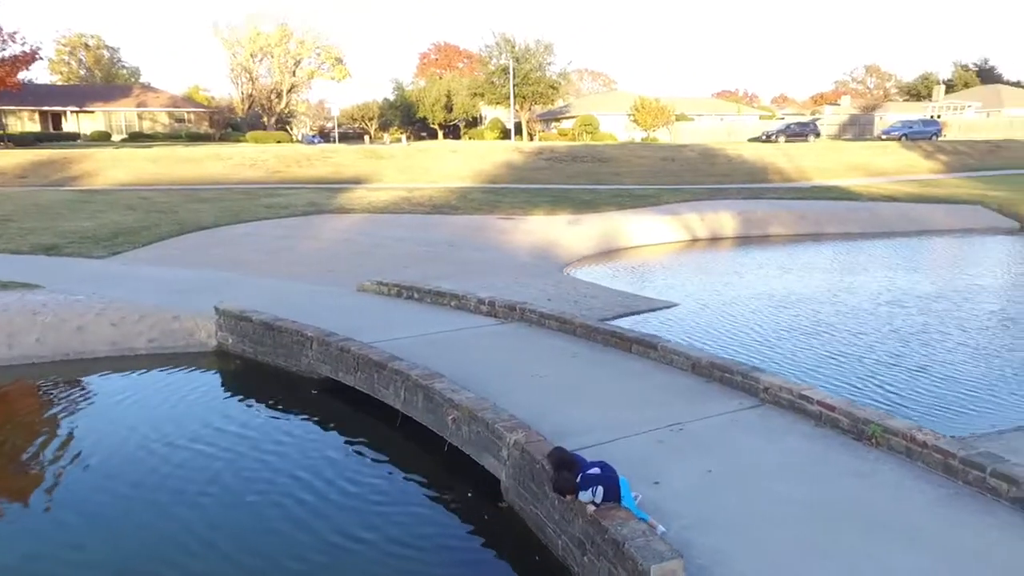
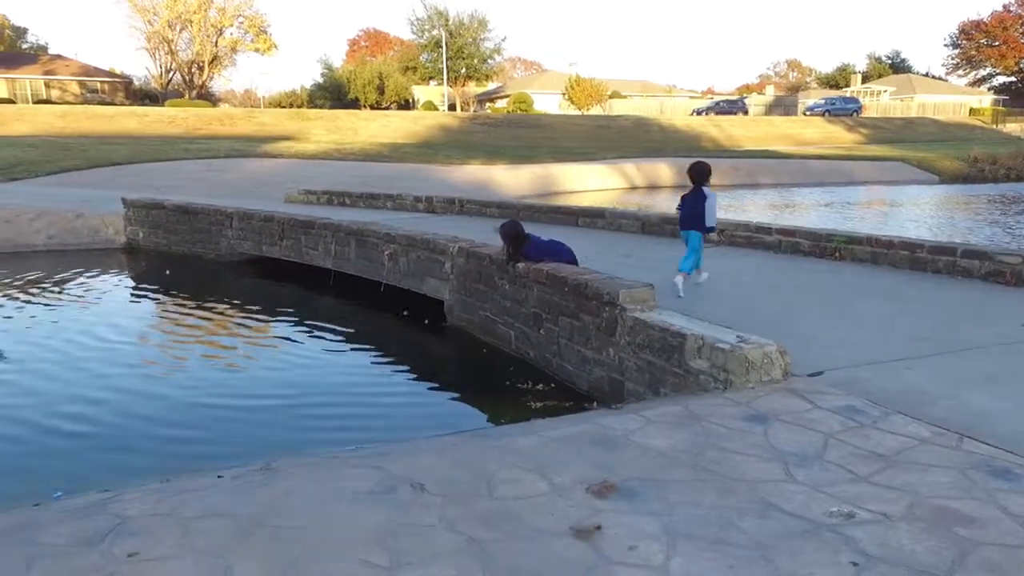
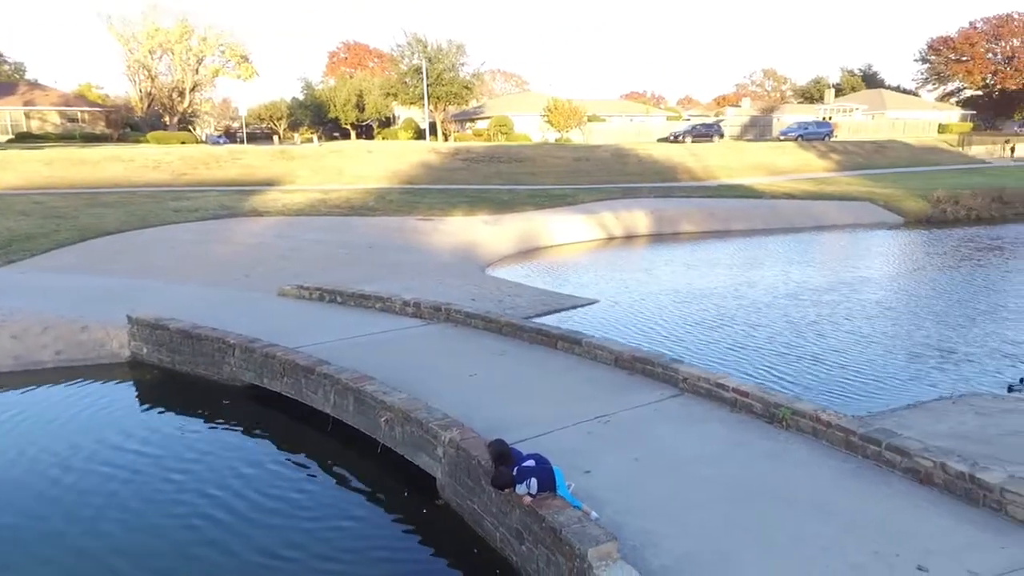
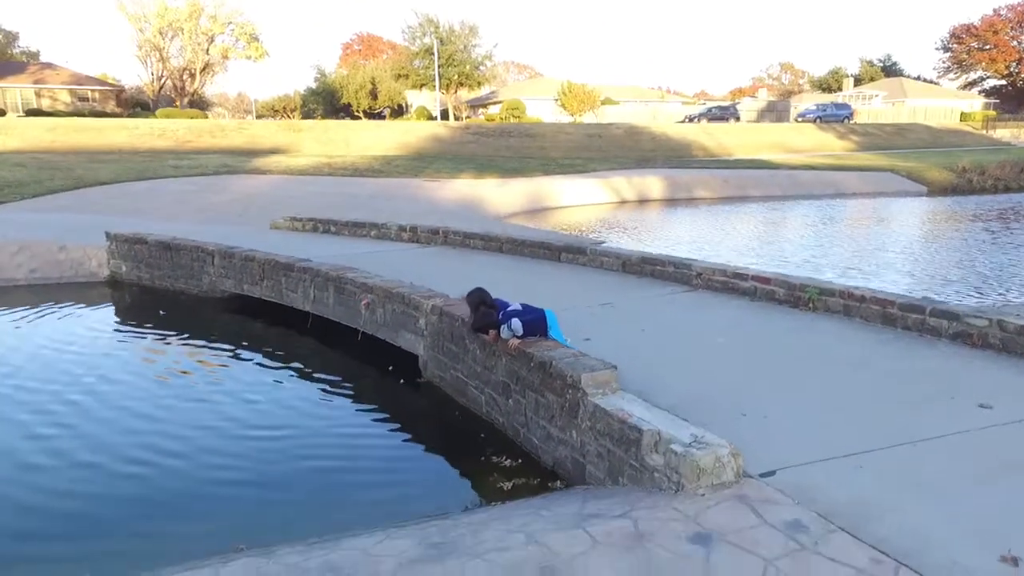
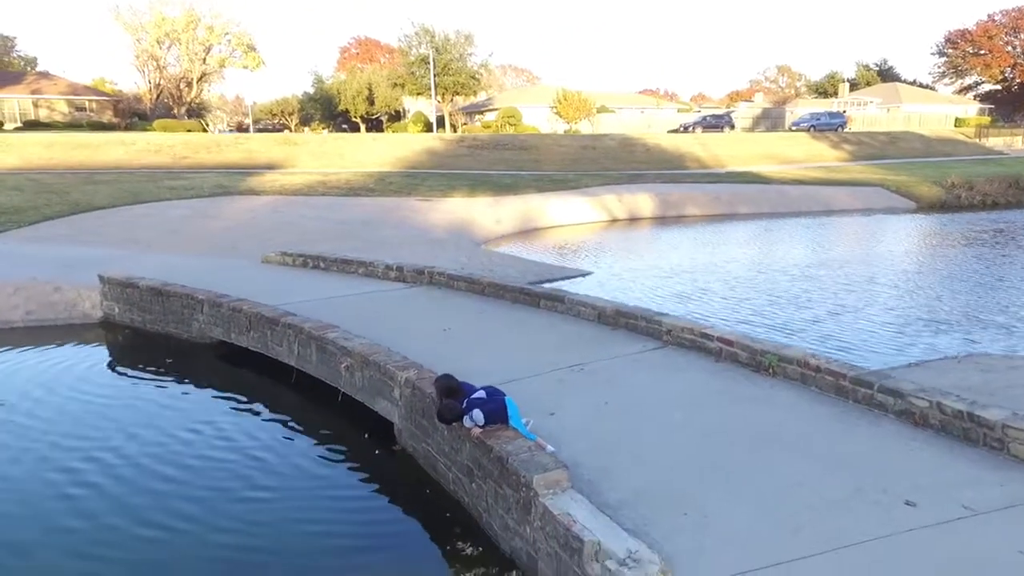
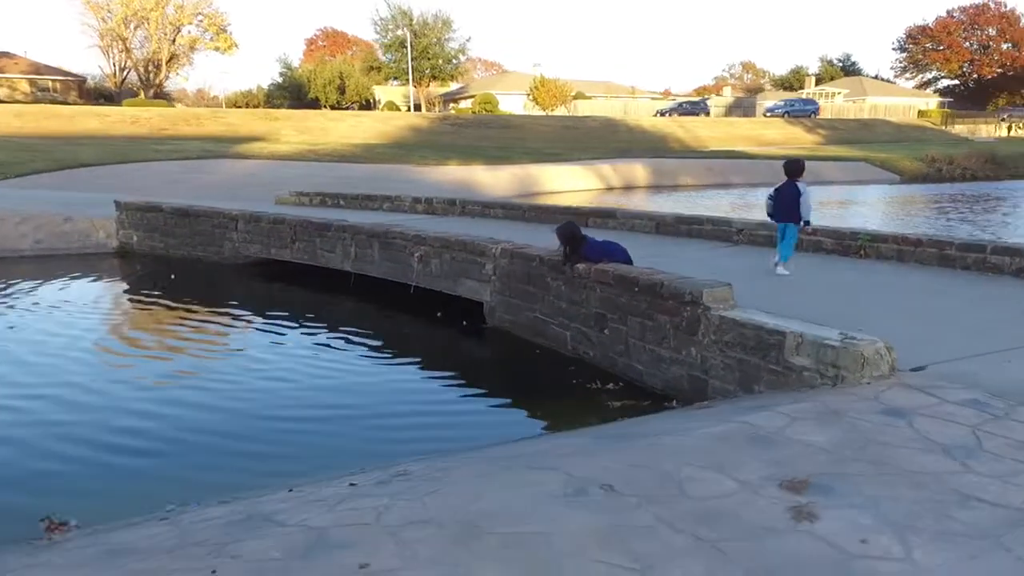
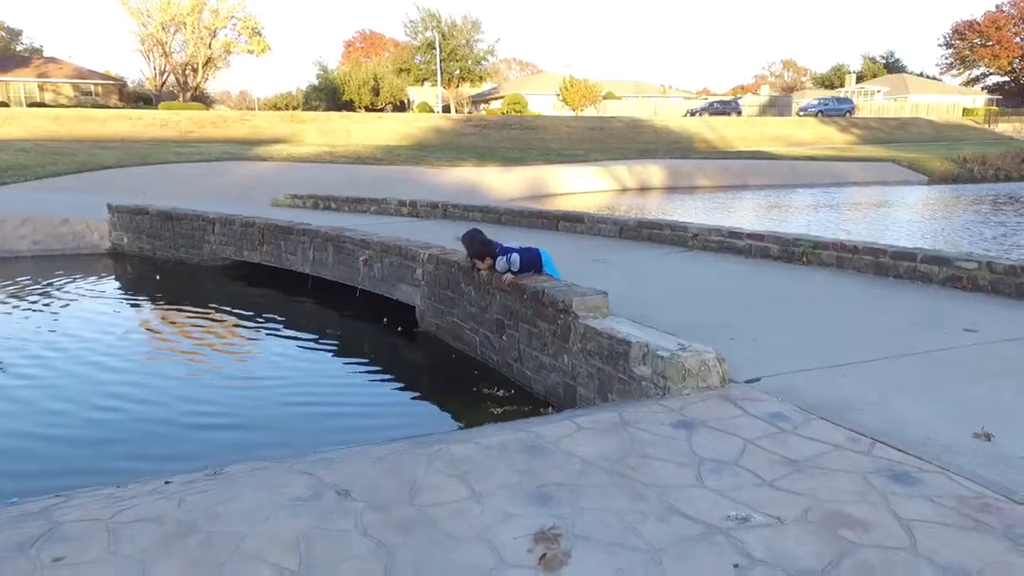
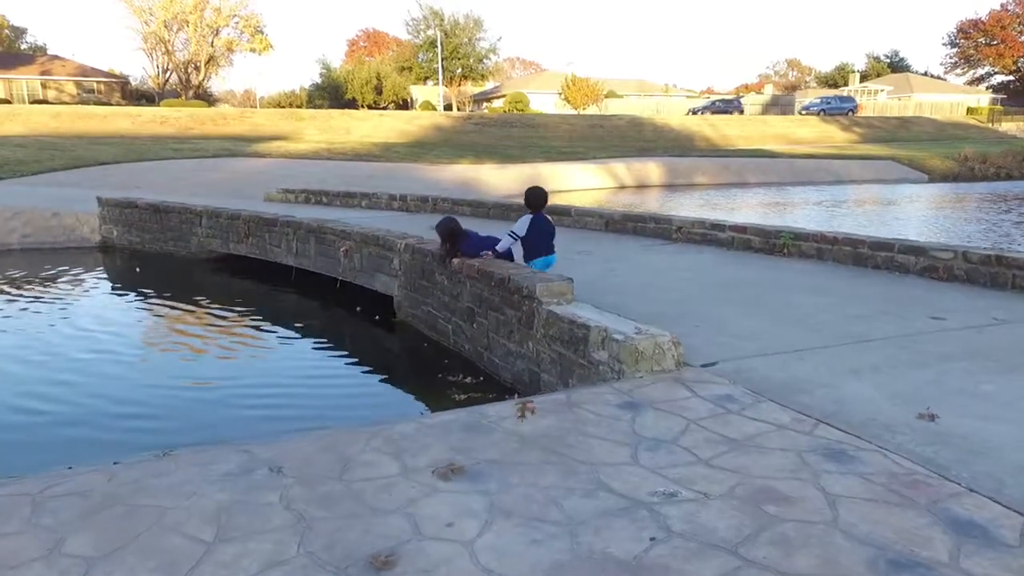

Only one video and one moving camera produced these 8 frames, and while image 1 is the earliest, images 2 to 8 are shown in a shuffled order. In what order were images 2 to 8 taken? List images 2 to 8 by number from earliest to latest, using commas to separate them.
3, 5, 4, 7, 8, 2, 6
